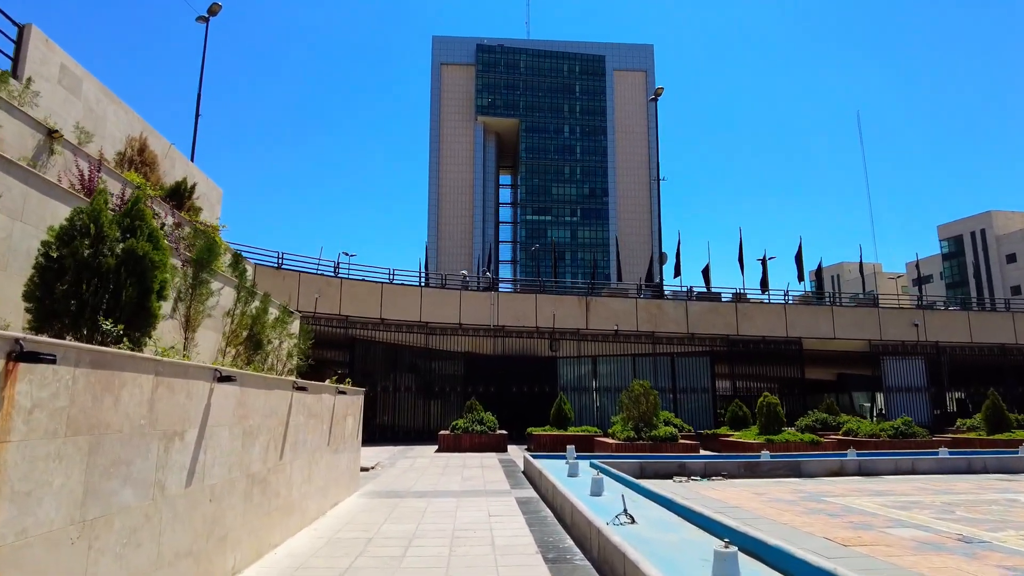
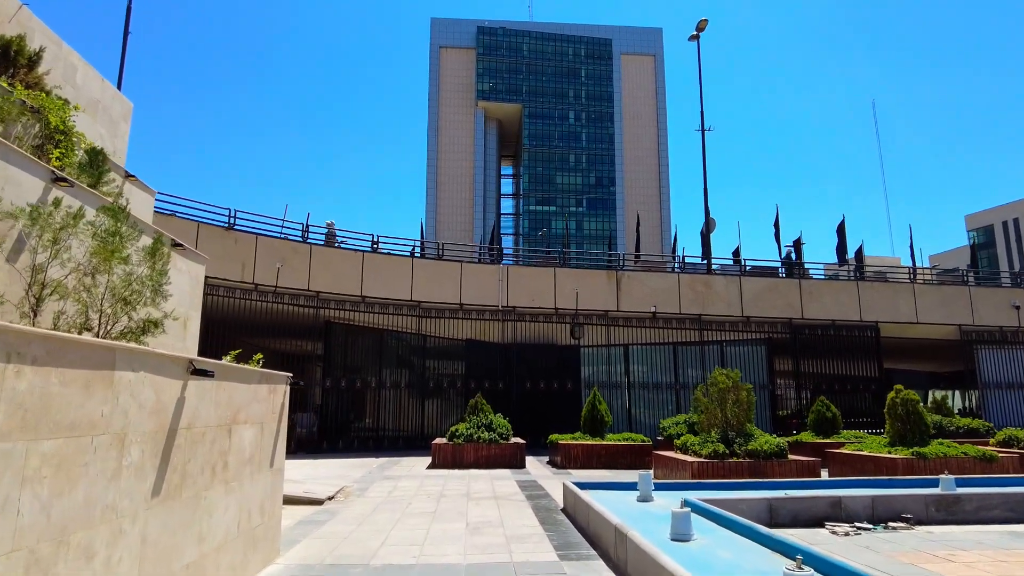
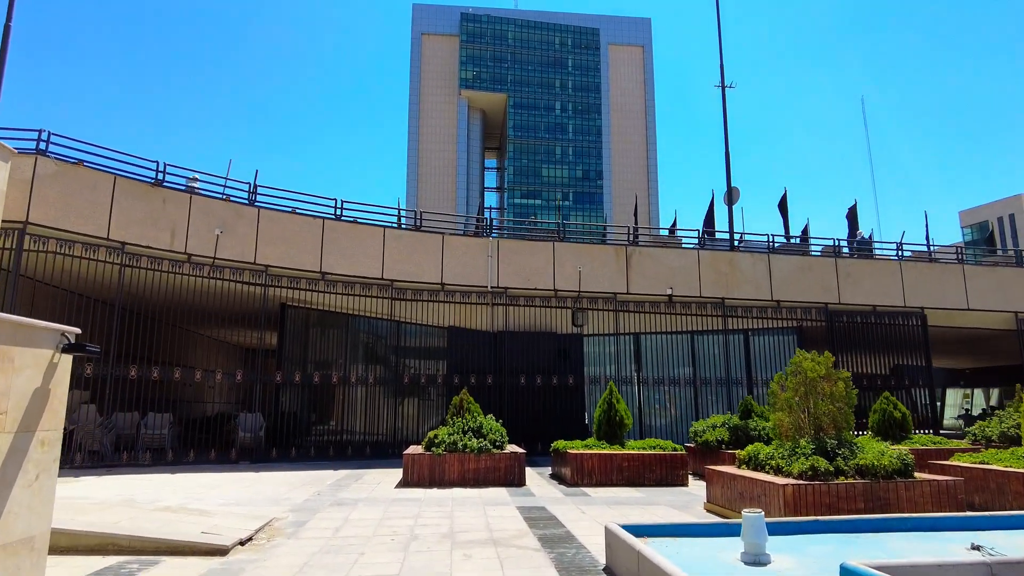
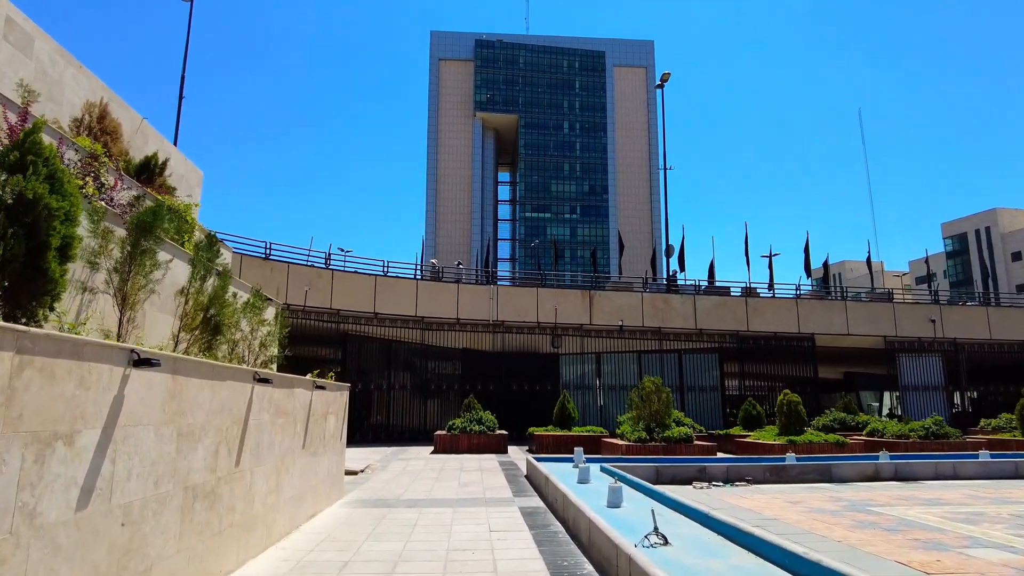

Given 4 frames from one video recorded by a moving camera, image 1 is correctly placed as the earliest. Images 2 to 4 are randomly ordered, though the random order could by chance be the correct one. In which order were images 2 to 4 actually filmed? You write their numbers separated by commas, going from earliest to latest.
4, 2, 3
